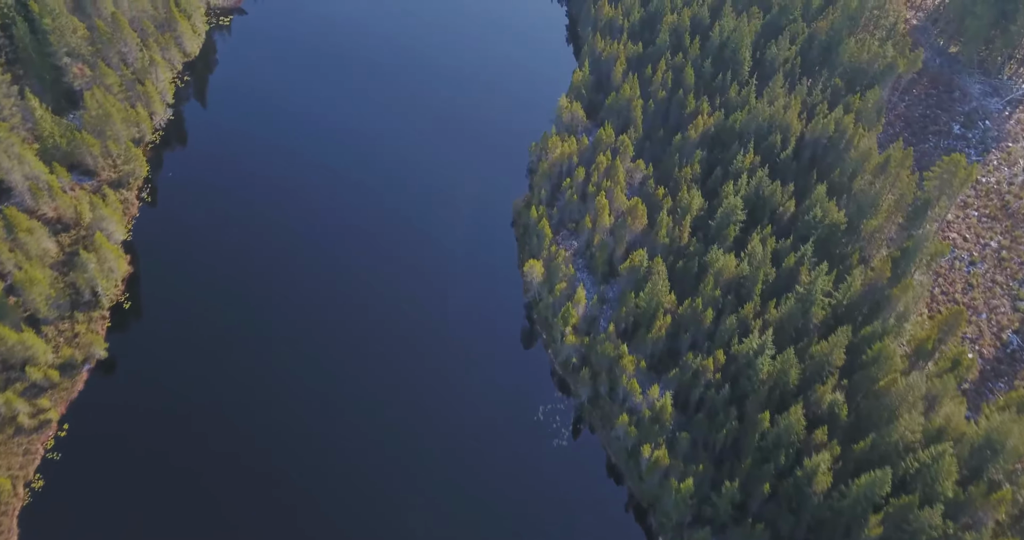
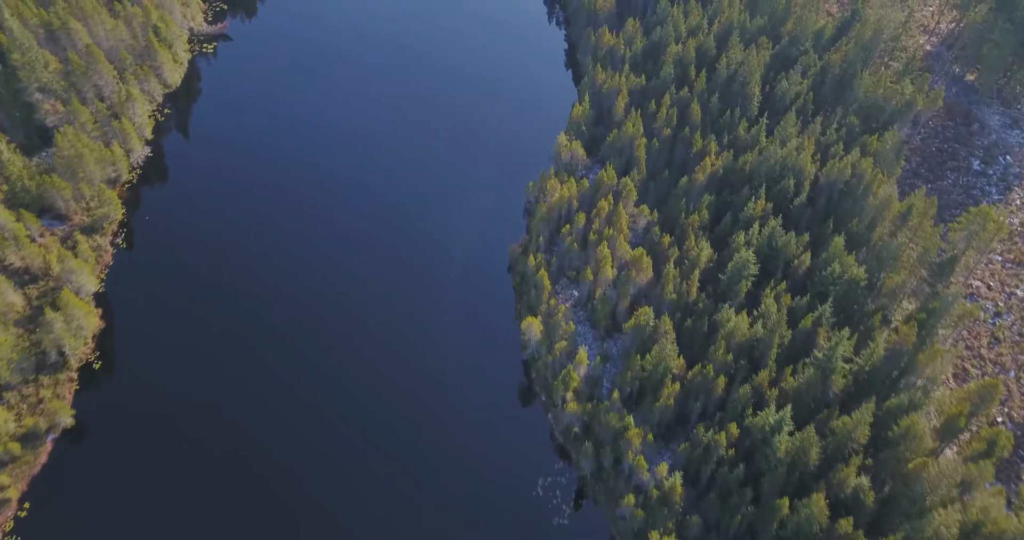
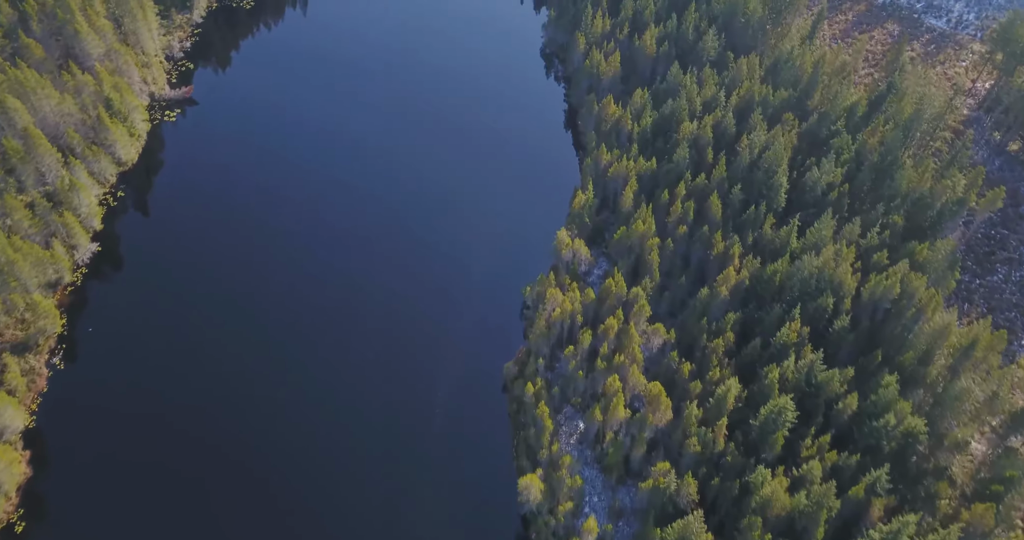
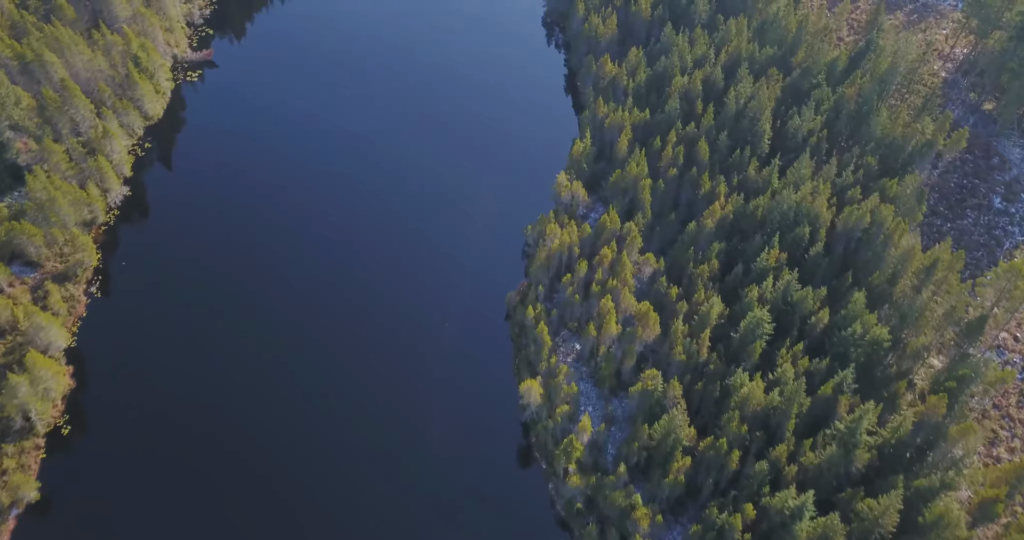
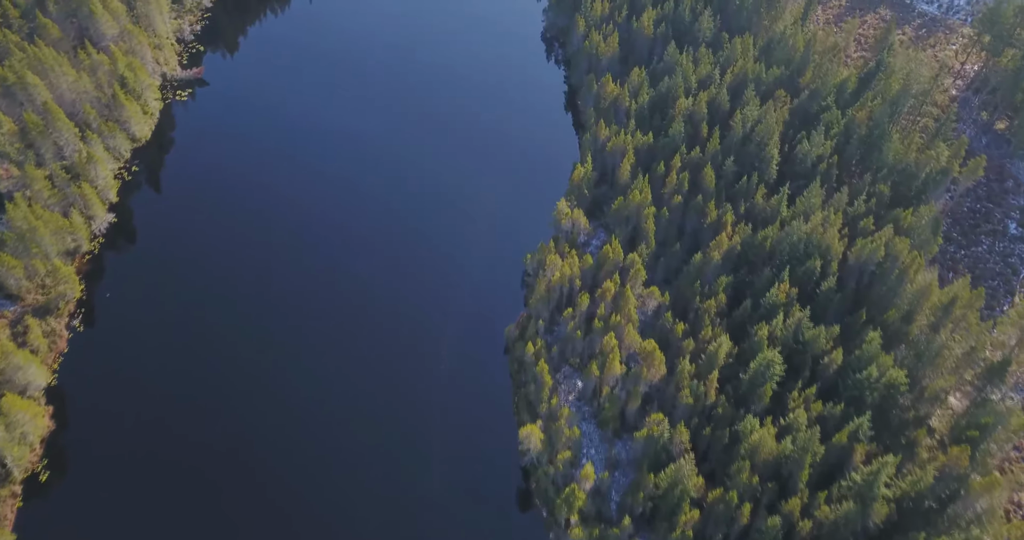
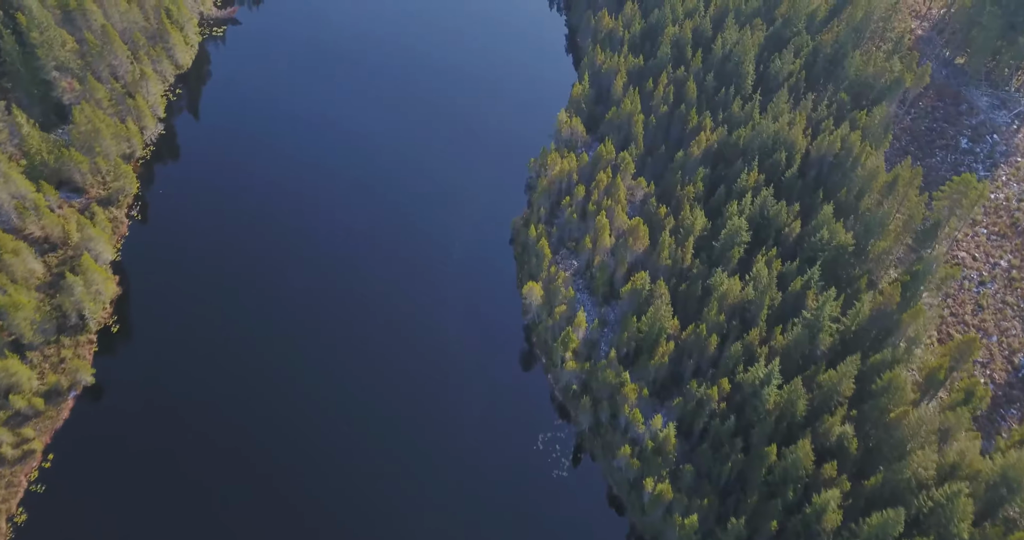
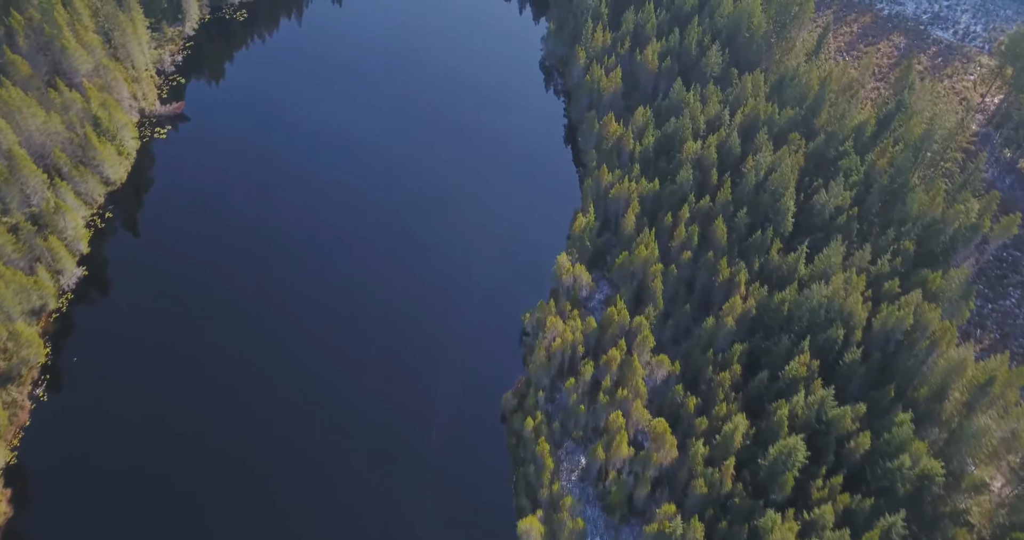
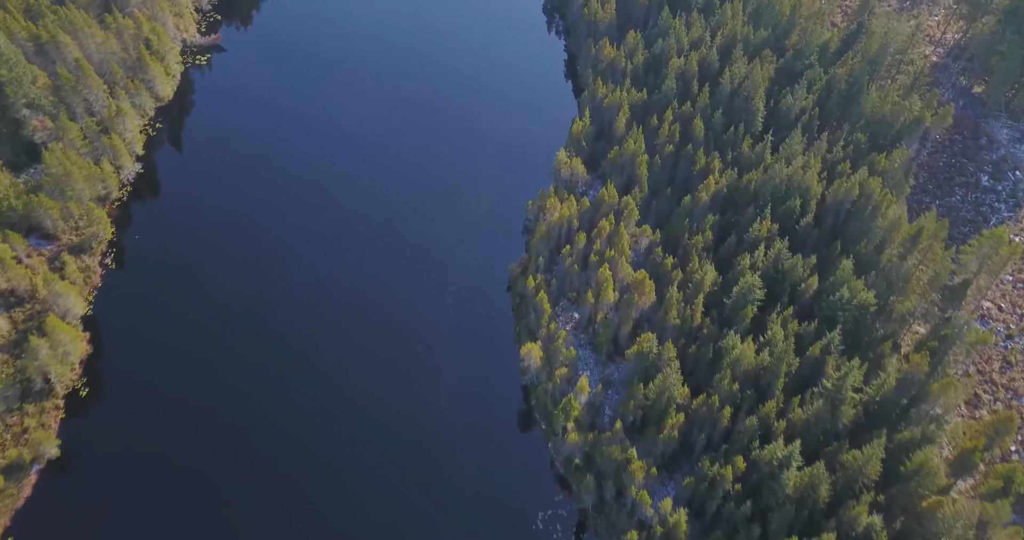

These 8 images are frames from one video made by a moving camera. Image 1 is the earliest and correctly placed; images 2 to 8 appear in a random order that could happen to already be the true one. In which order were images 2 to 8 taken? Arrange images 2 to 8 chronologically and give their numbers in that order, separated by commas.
6, 2, 8, 4, 5, 3, 7
